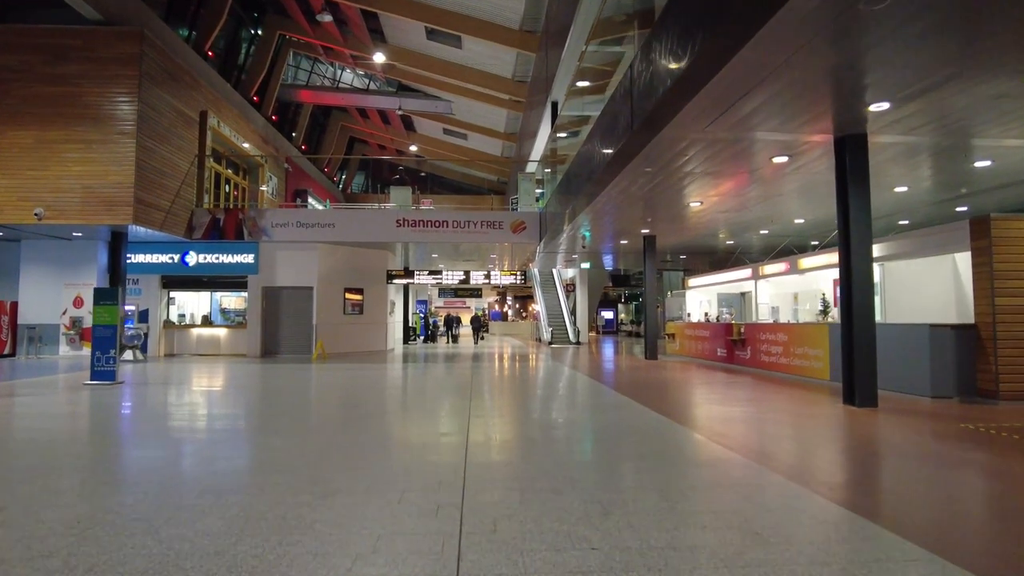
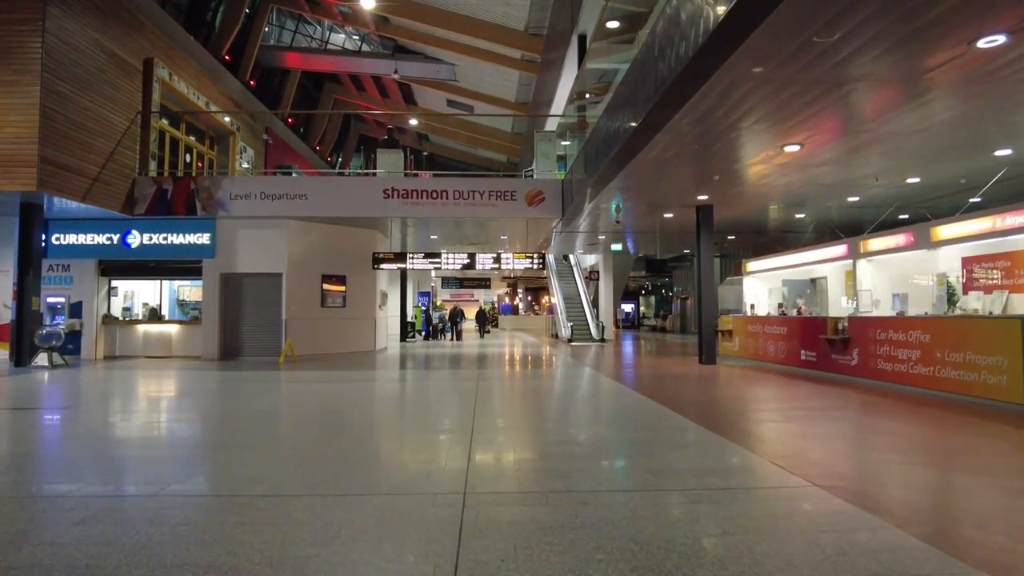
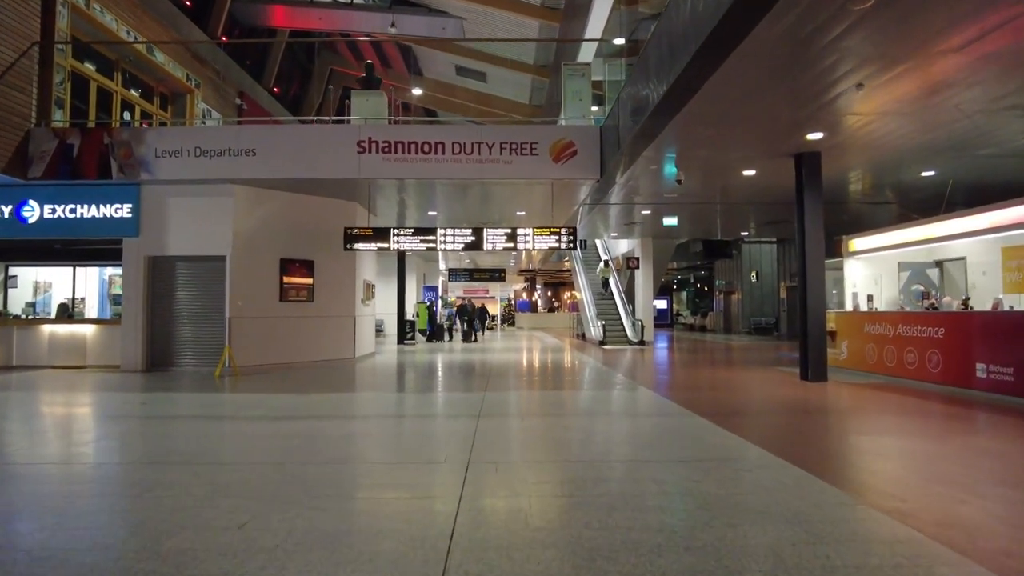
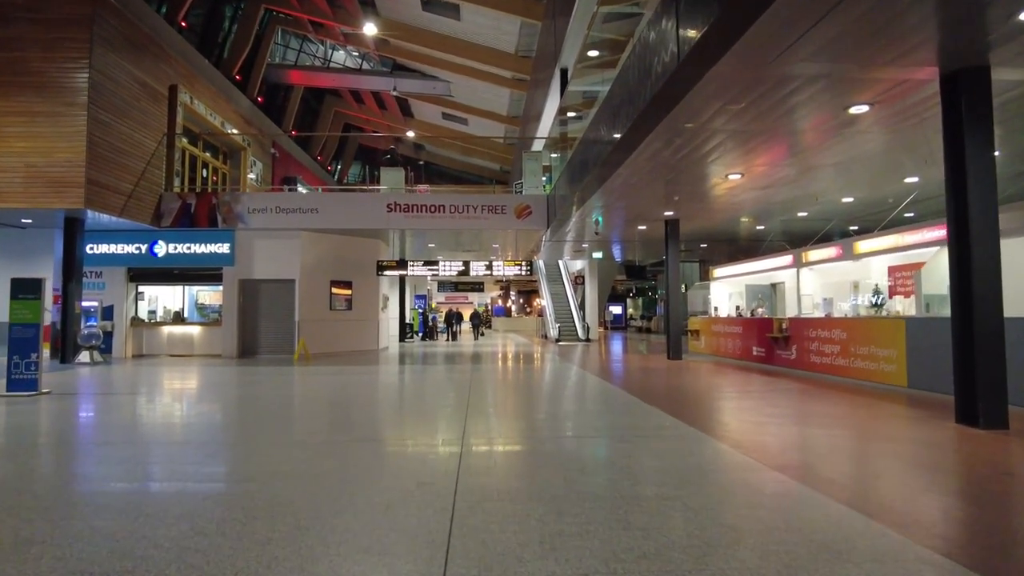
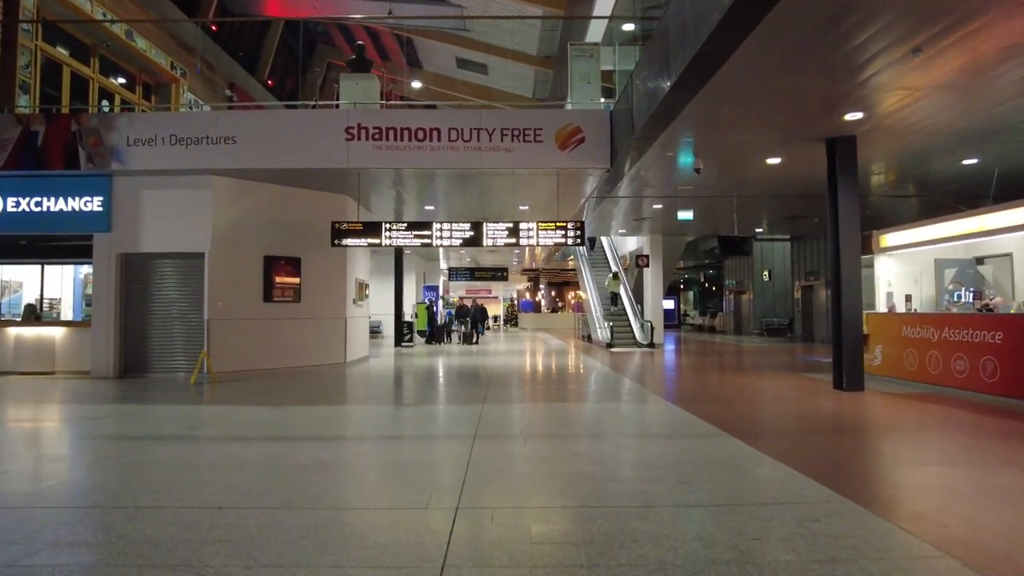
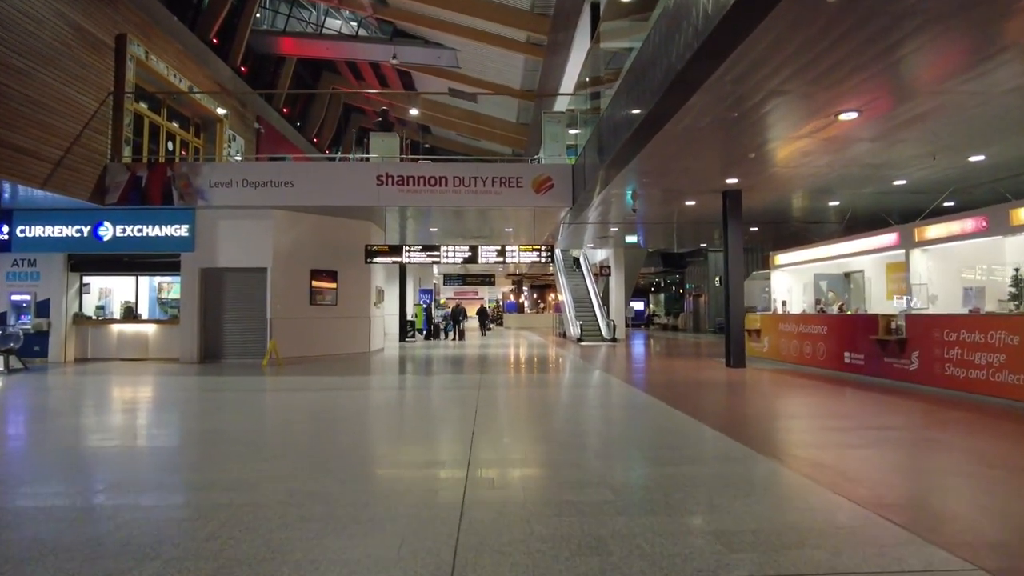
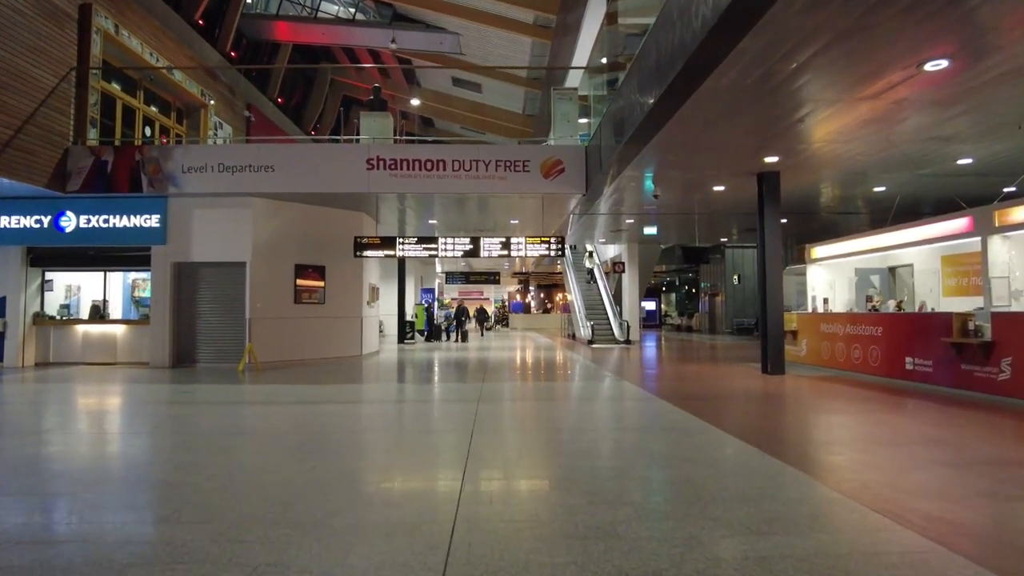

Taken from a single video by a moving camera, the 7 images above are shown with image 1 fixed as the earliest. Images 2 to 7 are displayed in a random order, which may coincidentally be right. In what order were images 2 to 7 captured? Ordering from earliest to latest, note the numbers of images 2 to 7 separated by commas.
4, 2, 6, 7, 3, 5
